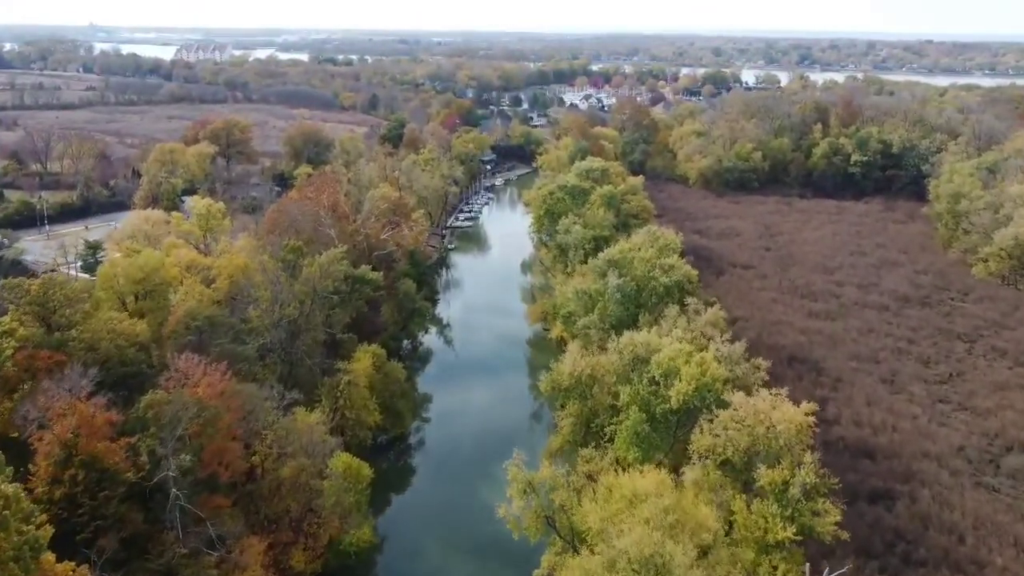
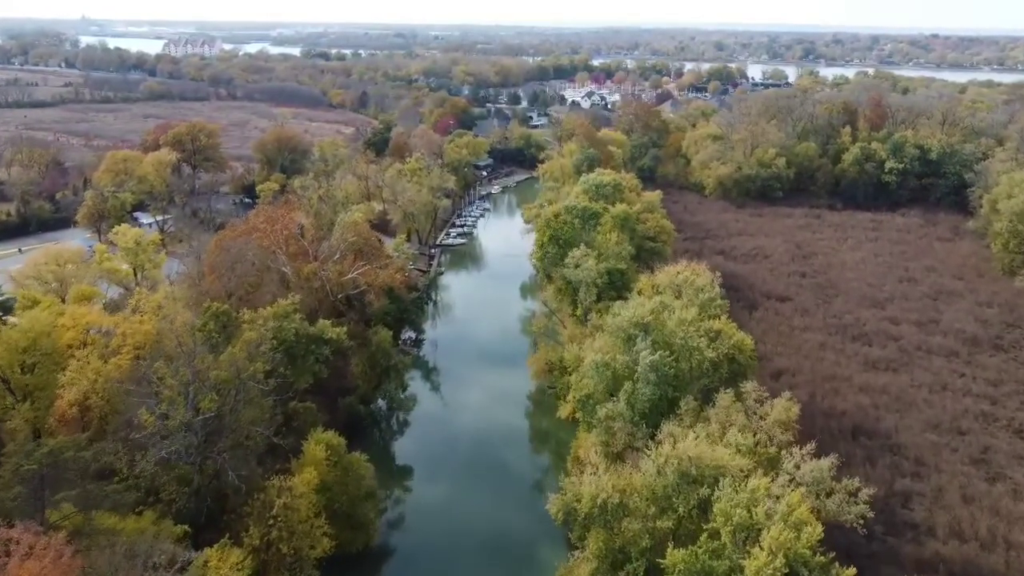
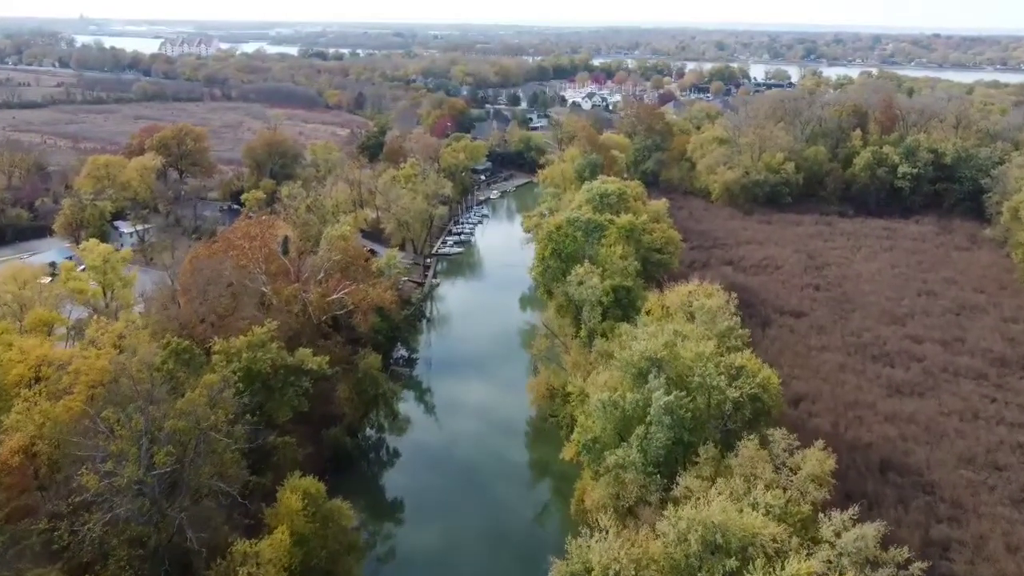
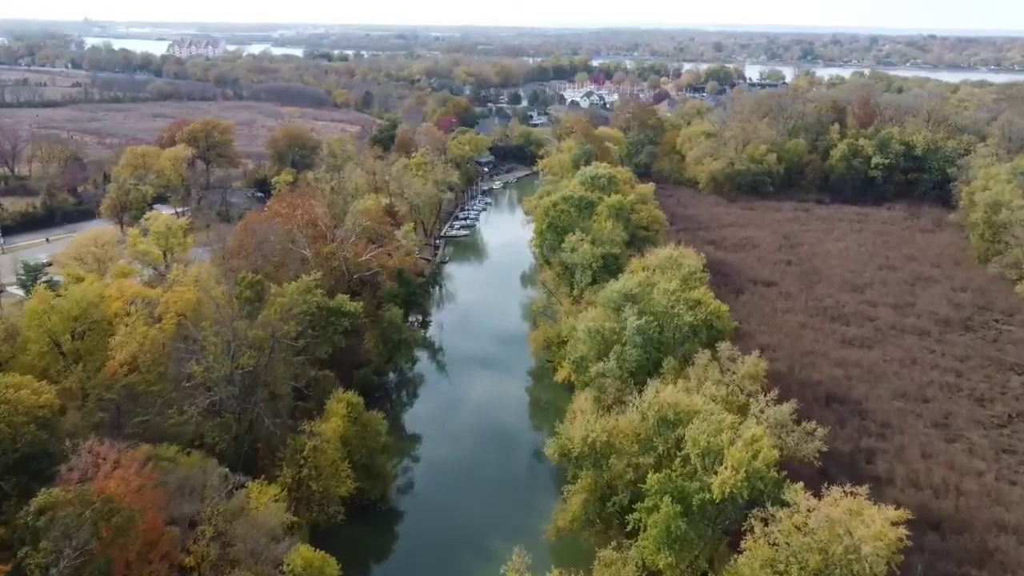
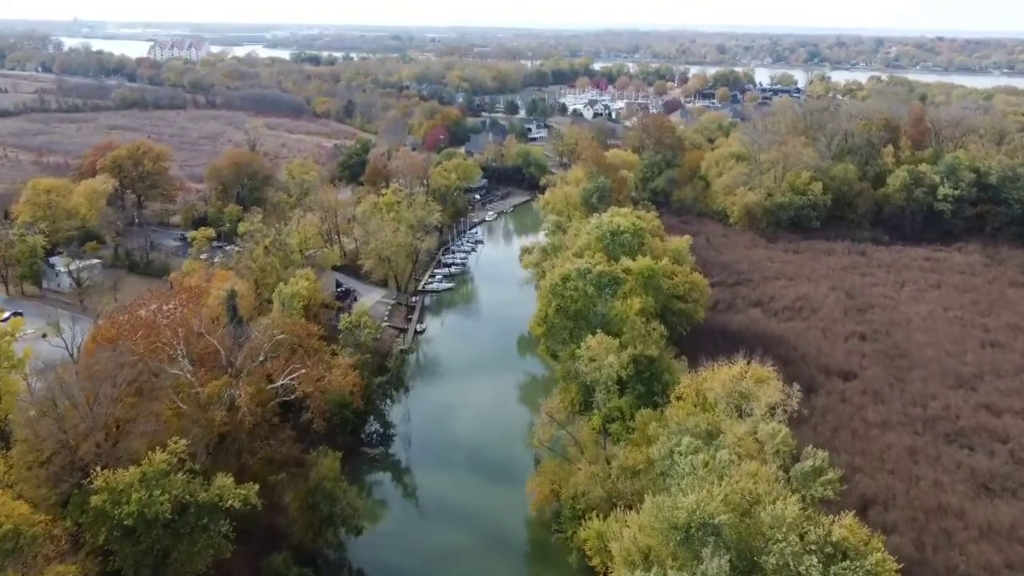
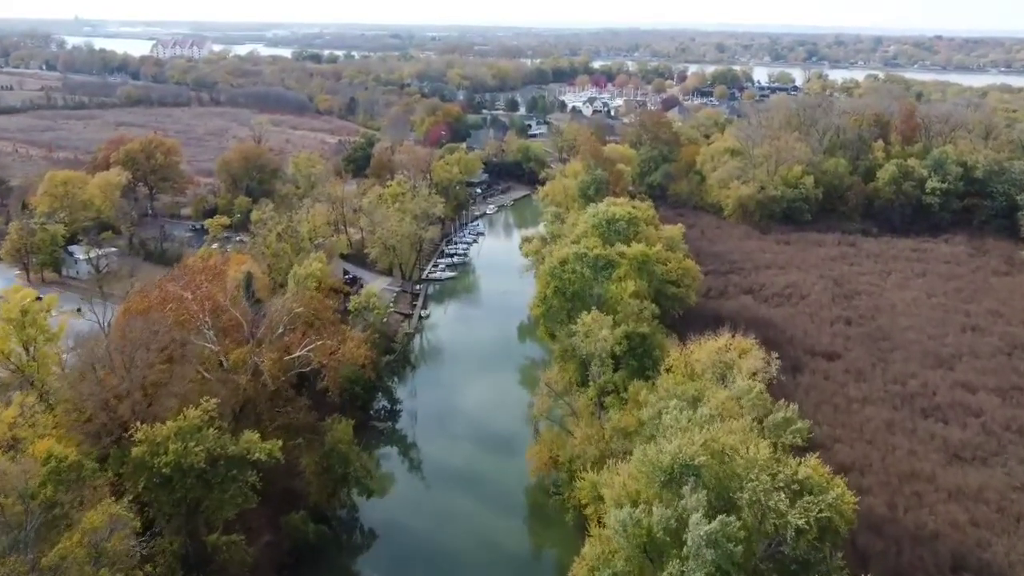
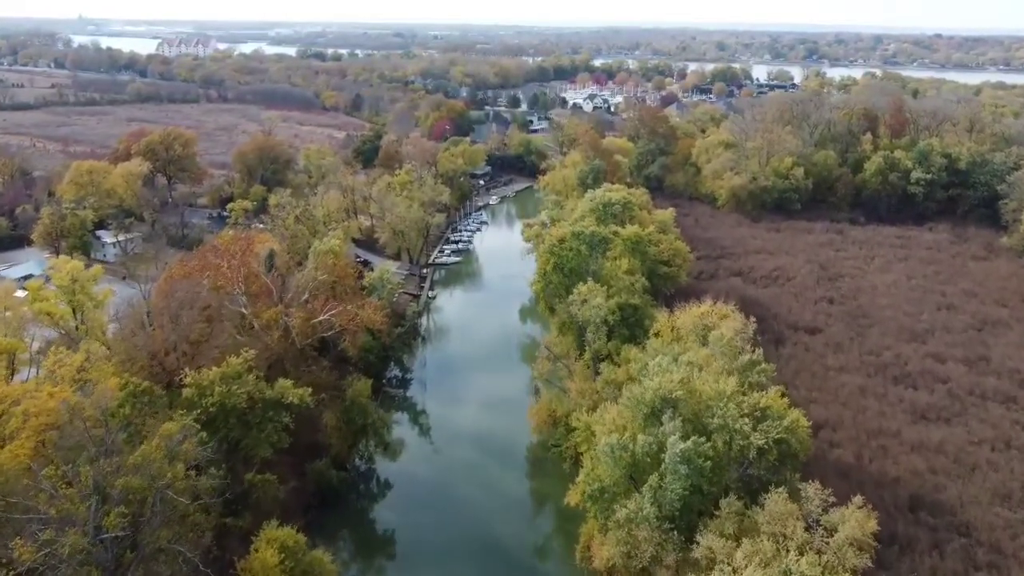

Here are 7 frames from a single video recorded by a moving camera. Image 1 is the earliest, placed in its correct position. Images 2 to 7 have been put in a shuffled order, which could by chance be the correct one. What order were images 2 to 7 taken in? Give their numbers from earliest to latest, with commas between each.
4, 2, 3, 7, 6, 5
